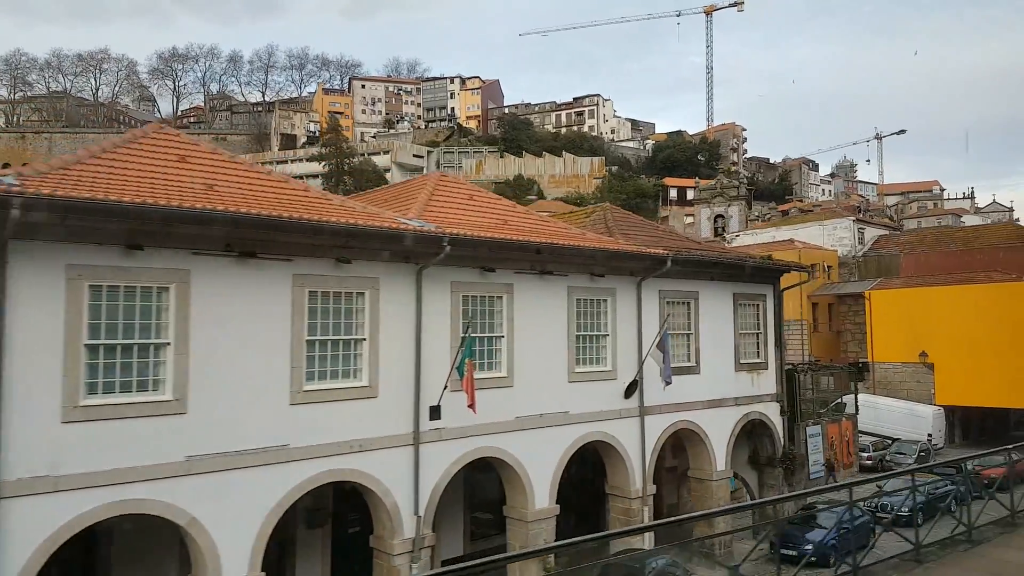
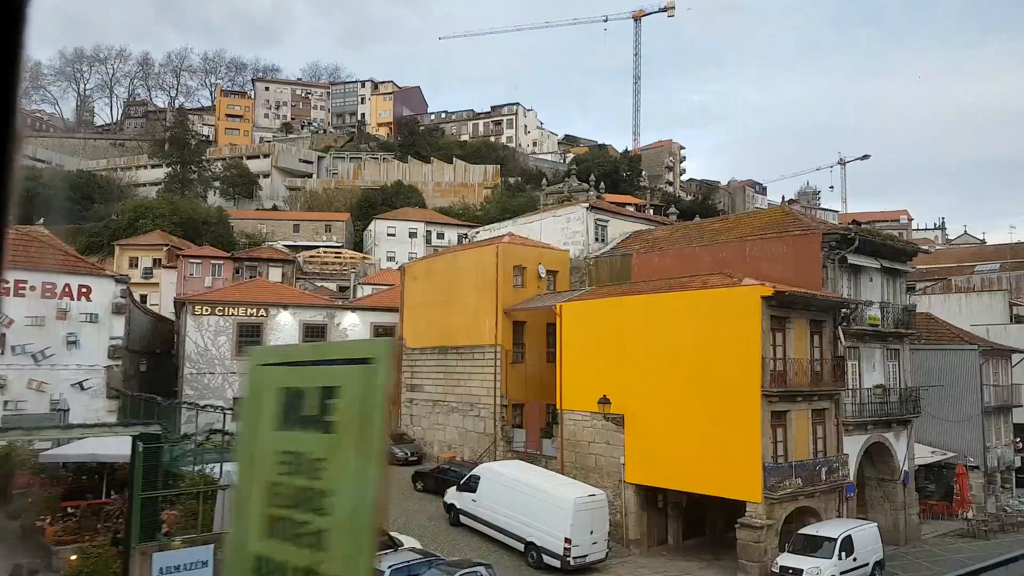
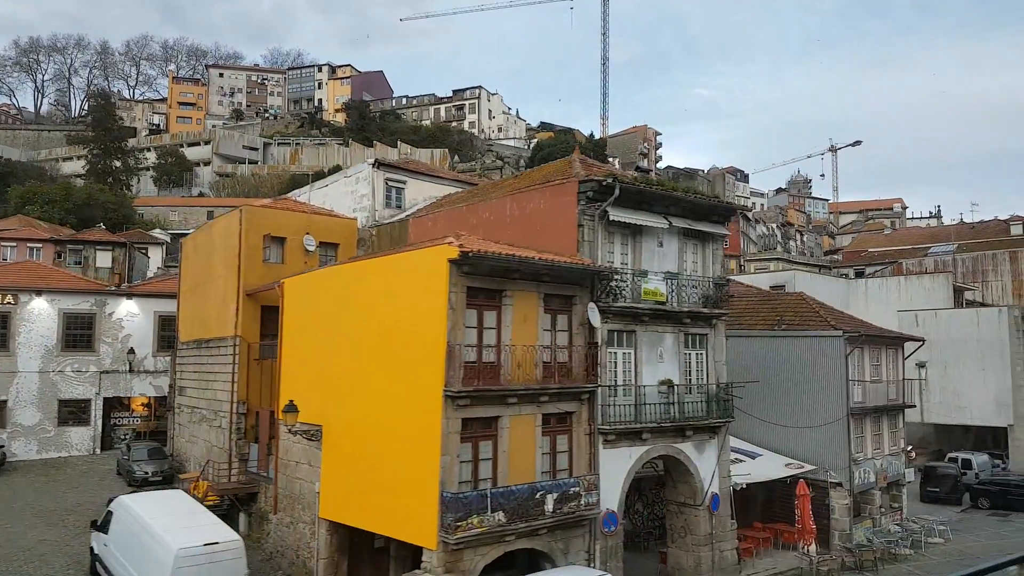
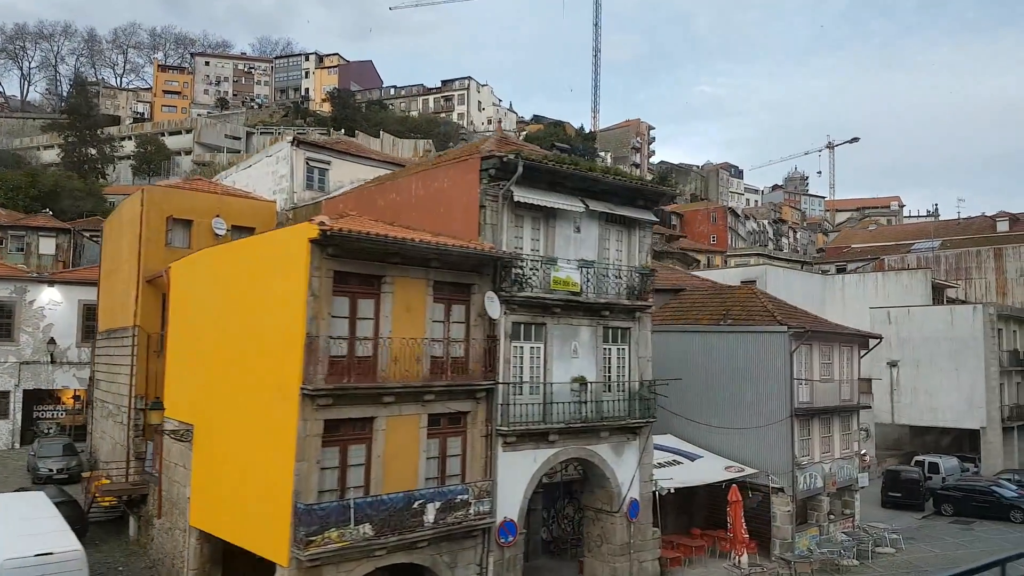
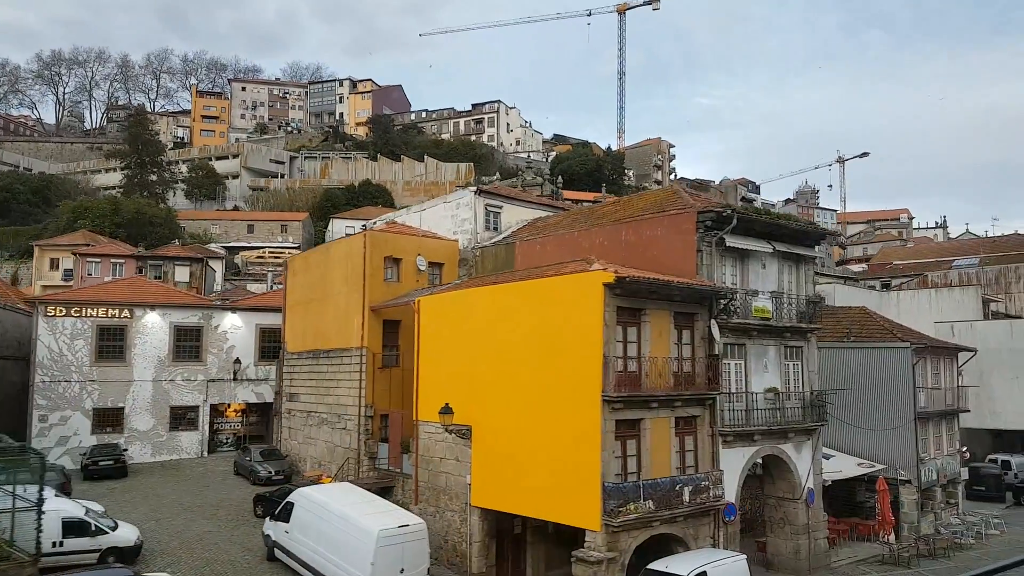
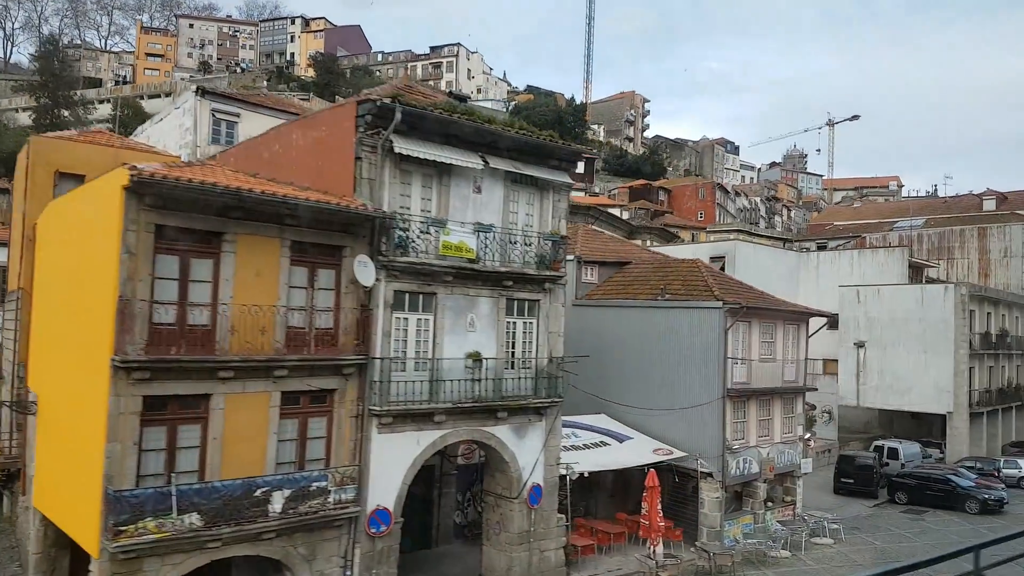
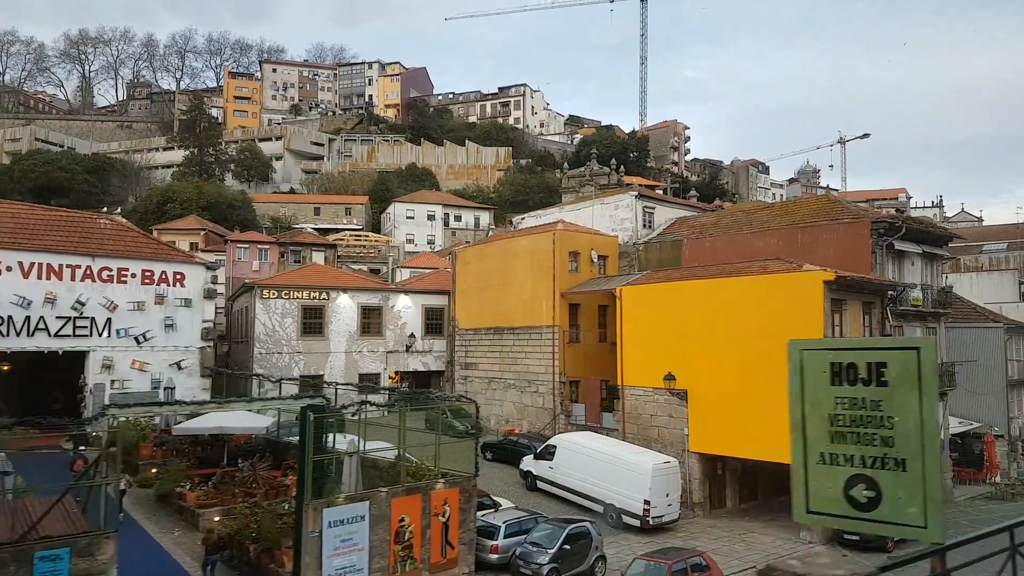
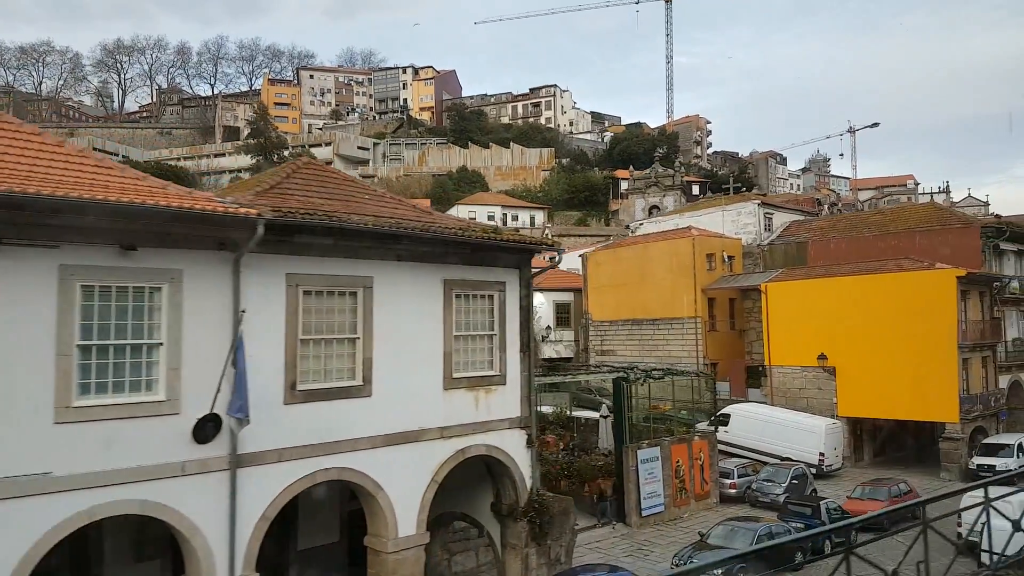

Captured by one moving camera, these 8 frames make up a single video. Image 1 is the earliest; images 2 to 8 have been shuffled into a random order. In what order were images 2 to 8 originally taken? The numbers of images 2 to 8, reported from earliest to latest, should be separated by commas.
8, 7, 2, 5, 3, 4, 6
